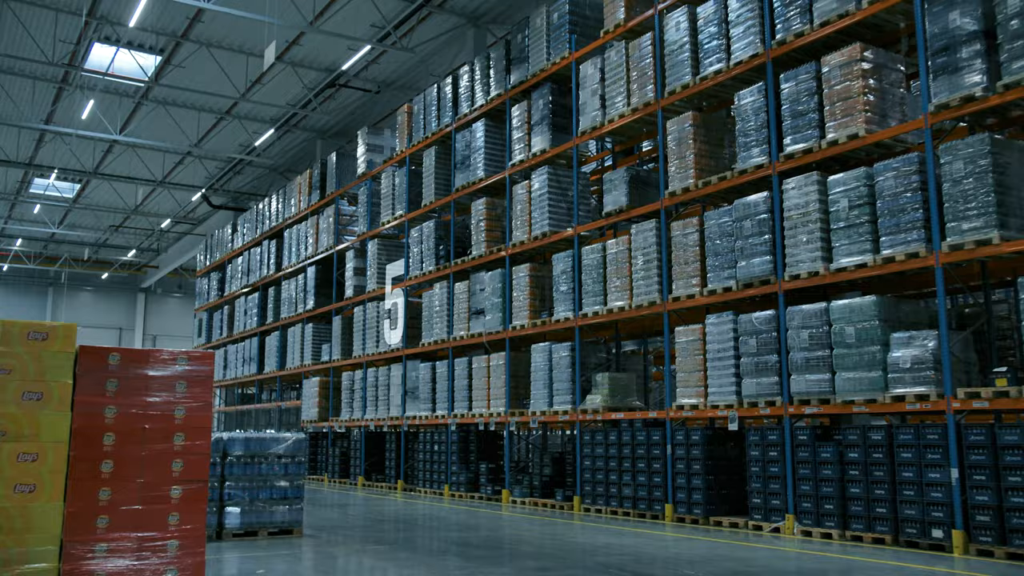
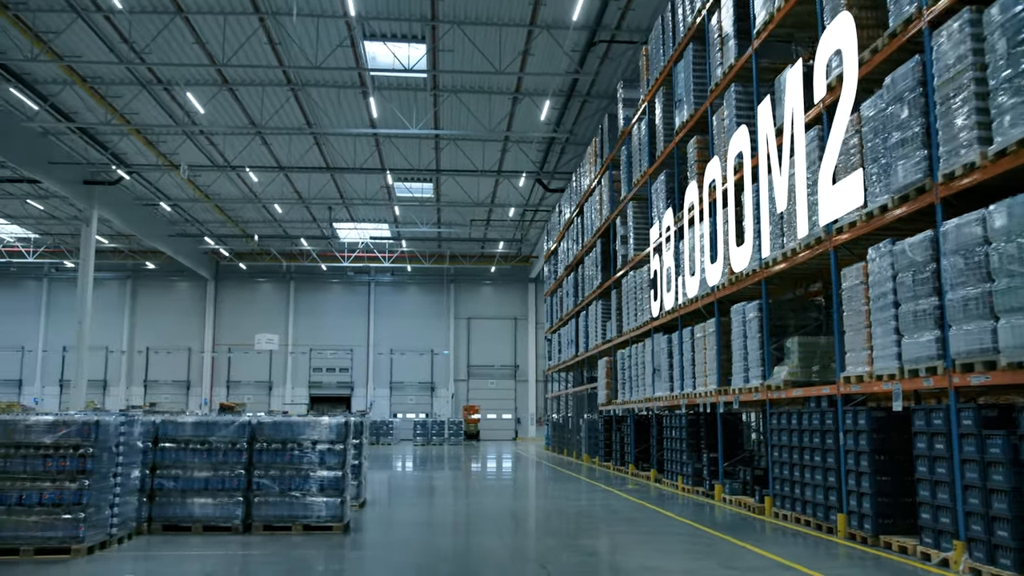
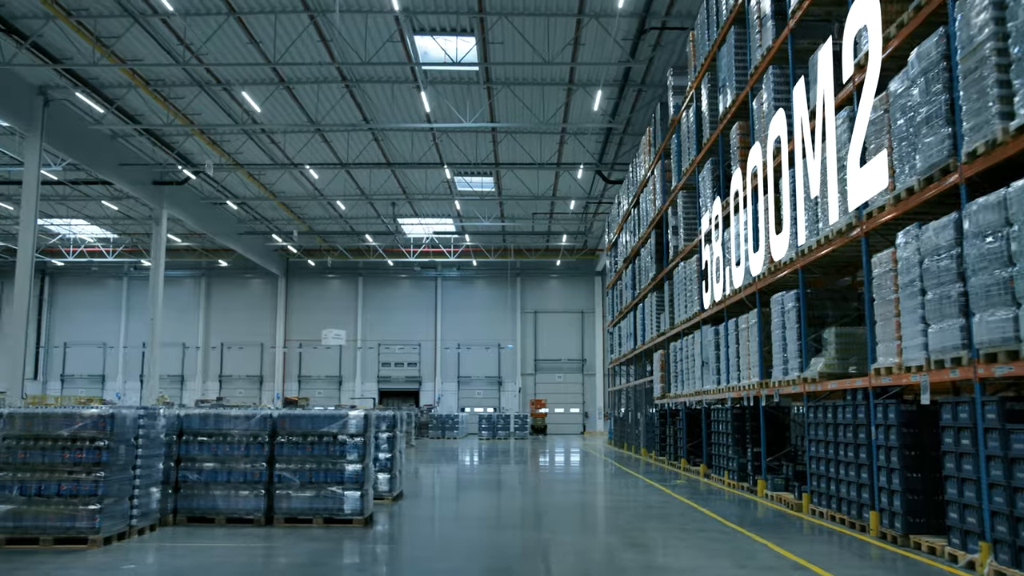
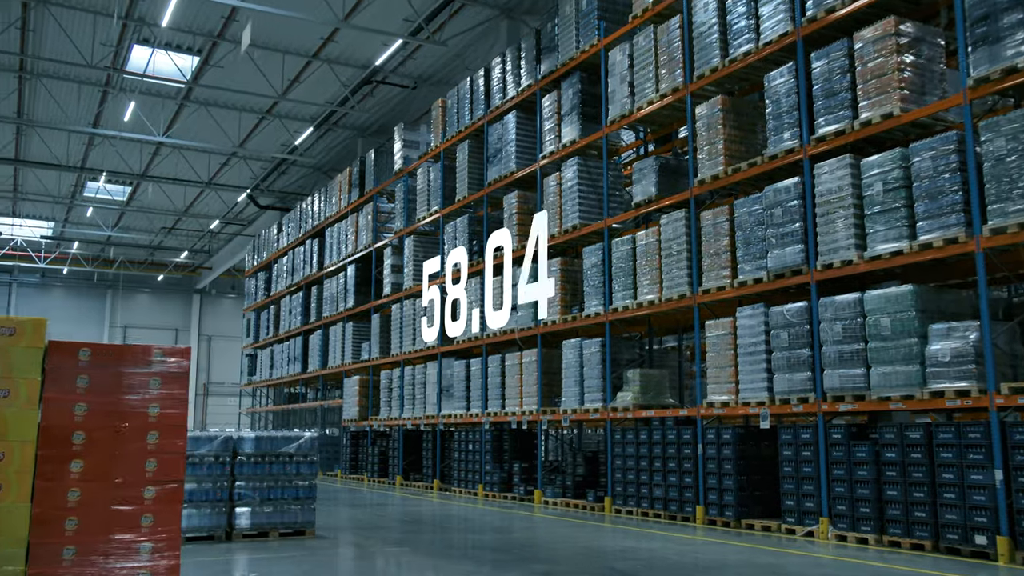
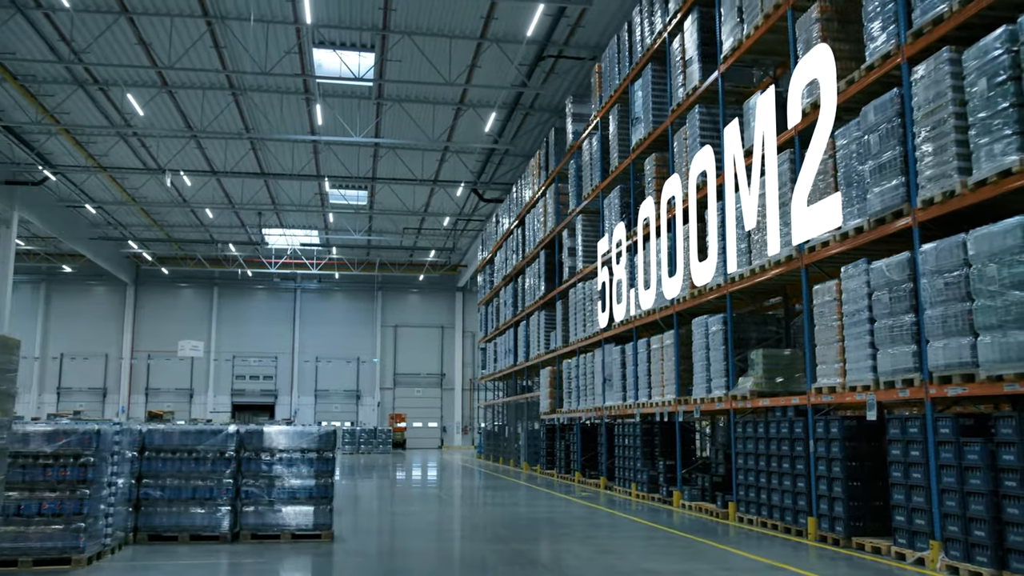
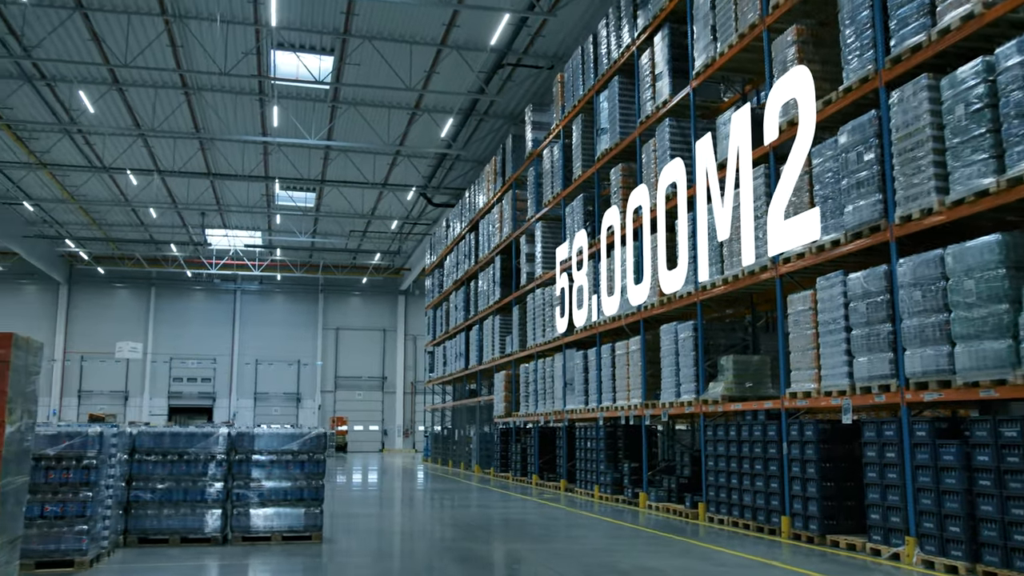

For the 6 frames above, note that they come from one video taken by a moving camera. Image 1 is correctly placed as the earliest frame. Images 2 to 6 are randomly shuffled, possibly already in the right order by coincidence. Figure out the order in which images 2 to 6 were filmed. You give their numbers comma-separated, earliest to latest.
4, 6, 5, 2, 3
